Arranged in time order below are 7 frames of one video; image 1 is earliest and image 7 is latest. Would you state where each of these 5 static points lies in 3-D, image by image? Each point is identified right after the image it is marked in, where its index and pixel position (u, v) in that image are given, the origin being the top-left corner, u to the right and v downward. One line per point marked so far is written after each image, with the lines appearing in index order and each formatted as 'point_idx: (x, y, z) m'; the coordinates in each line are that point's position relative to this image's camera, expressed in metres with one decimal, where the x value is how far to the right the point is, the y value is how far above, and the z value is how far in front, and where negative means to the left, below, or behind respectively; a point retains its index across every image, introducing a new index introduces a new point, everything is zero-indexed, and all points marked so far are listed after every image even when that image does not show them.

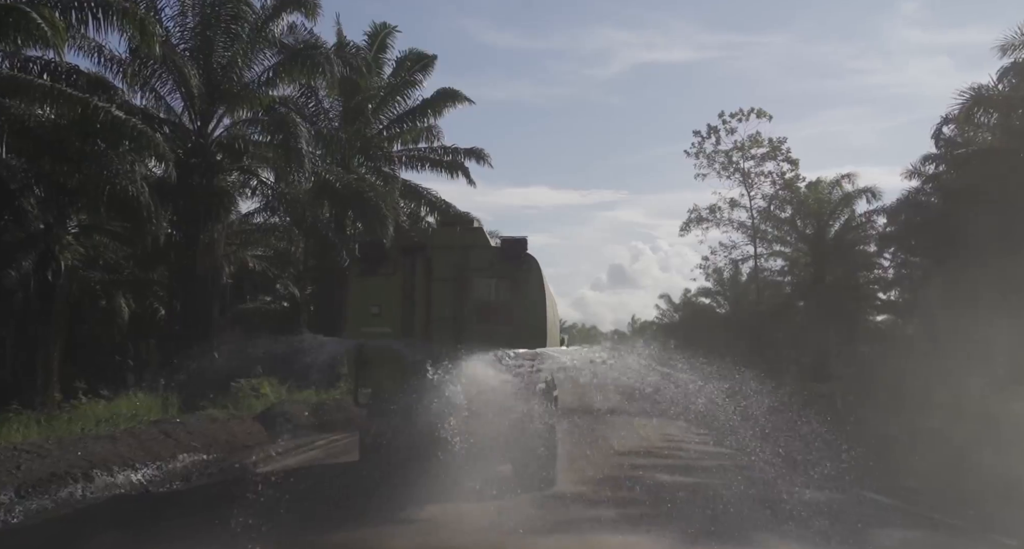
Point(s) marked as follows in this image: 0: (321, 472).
0: (-2.3, -2.5, +10.9) m
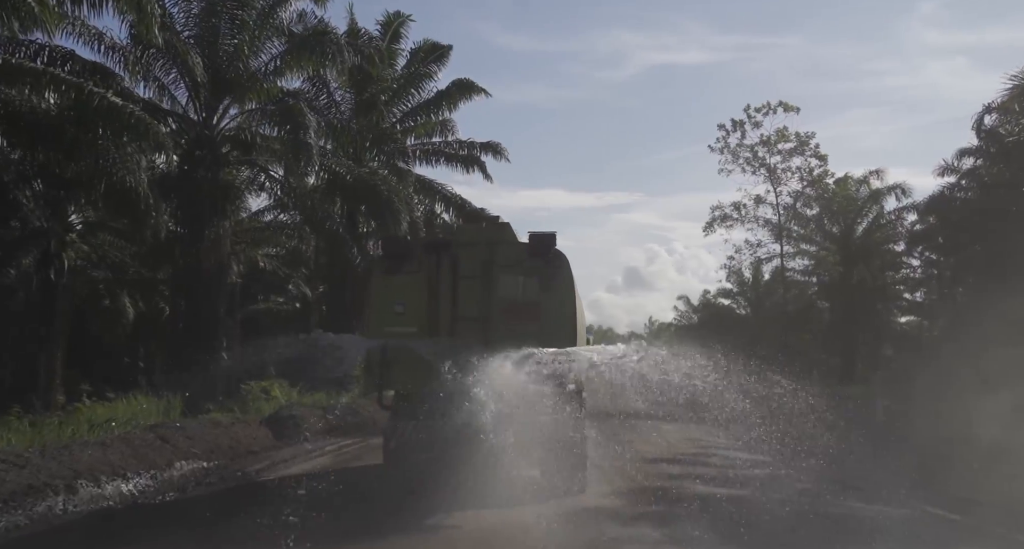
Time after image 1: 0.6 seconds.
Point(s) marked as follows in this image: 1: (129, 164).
0: (-2.1, -2.4, +10.2) m
1: (-5.4, +1.6, +12.4) m
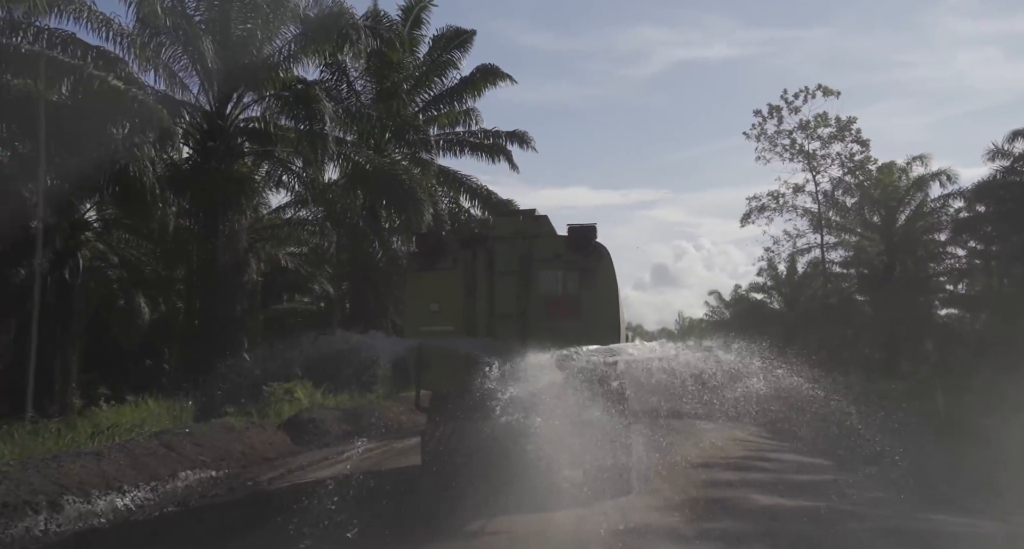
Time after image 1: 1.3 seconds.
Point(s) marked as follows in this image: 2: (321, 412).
0: (-1.7, -2.3, +9.4) m
1: (-5.0, +1.6, +11.7) m
2: (-3.3, -2.3, +14.9) m
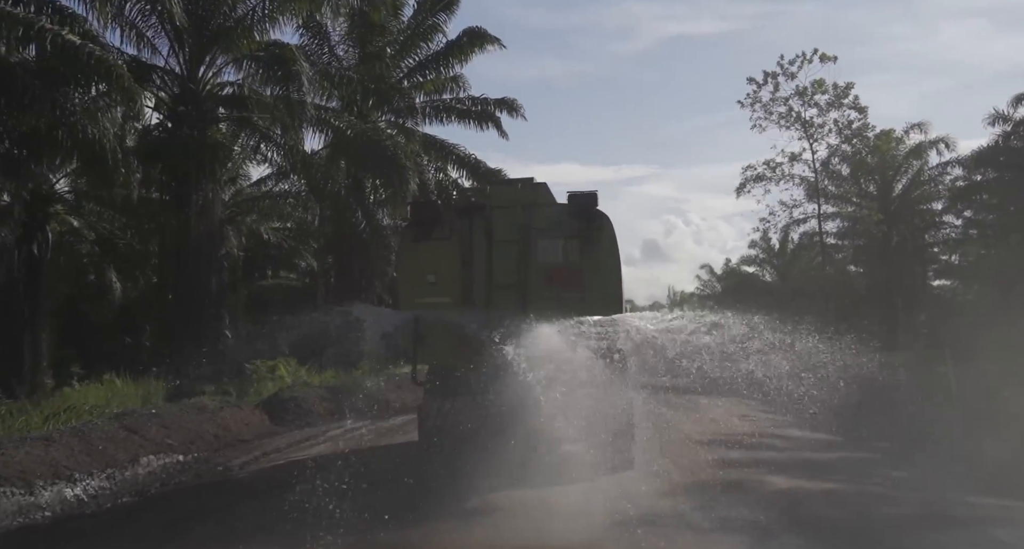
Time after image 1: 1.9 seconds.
0: (-1.8, -2.0, +8.7) m
1: (-5.1, +1.9, +11.0) m
2: (-3.4, -1.9, +14.3) m
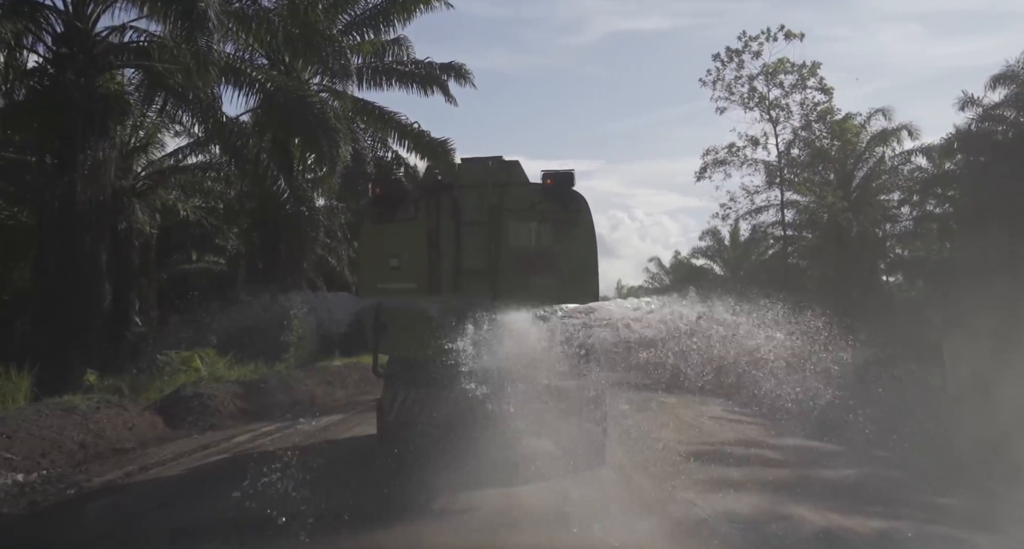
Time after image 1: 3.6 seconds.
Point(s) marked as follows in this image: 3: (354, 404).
0: (-2.3, -1.7, +6.9) m
1: (-5.7, +2.3, +8.9) m
2: (-4.2, -1.5, +12.3) m
3: (-2.6, -2.1, +14.6) m
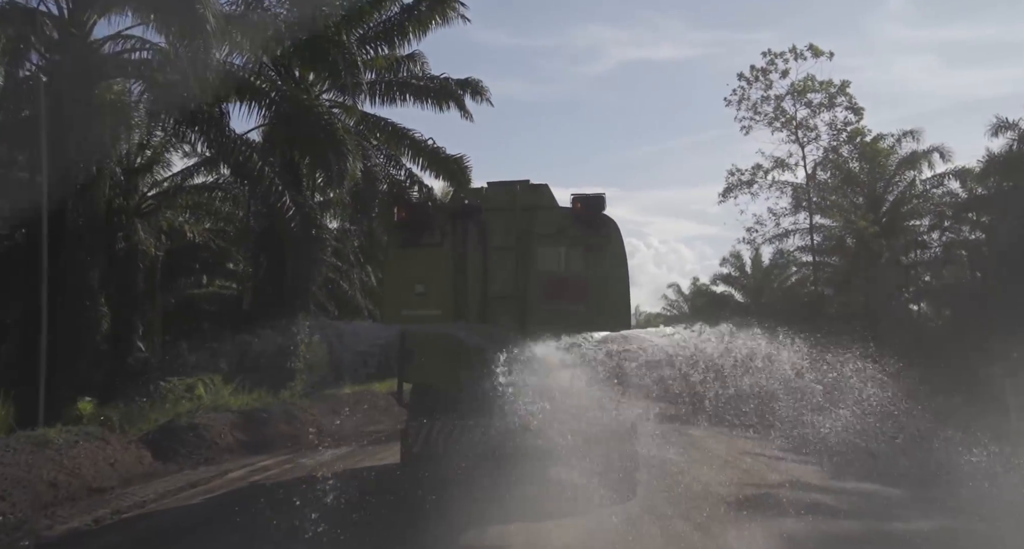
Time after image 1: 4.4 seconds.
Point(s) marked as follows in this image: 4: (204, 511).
0: (-2.1, -1.9, +6.0) m
1: (-5.5, +2.1, +8.2) m
2: (-4.0, -1.8, +11.5) m
3: (-2.3, -2.5, +13.8) m
4: (-2.6, -2.0, +7.4) m
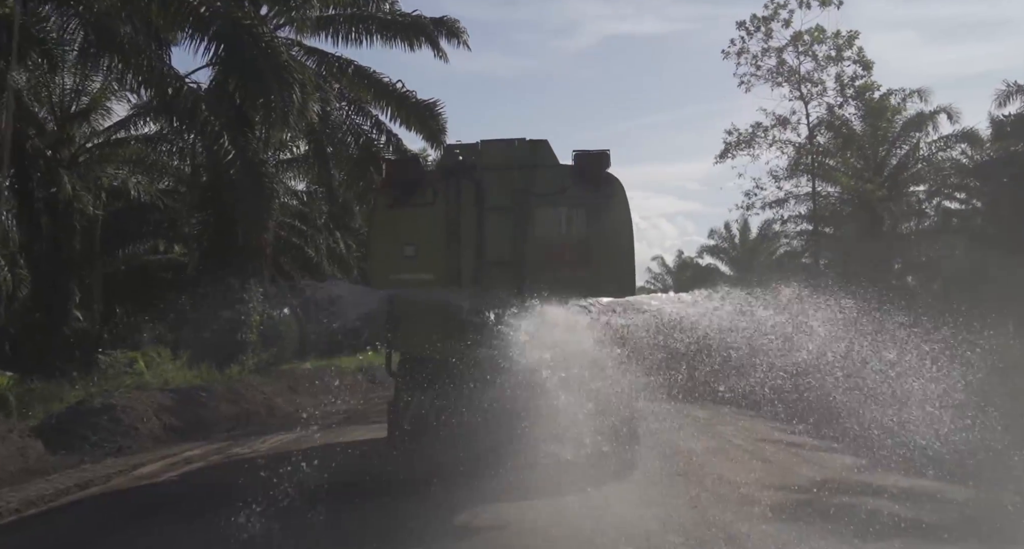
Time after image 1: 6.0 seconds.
0: (-2.2, -1.5, +4.3) m
1: (-5.6, +2.5, +6.3) m
2: (-4.2, -1.3, +9.8) m
3: (-2.6, -1.9, +12.1) m
4: (-2.7, -1.6, +5.7) m
